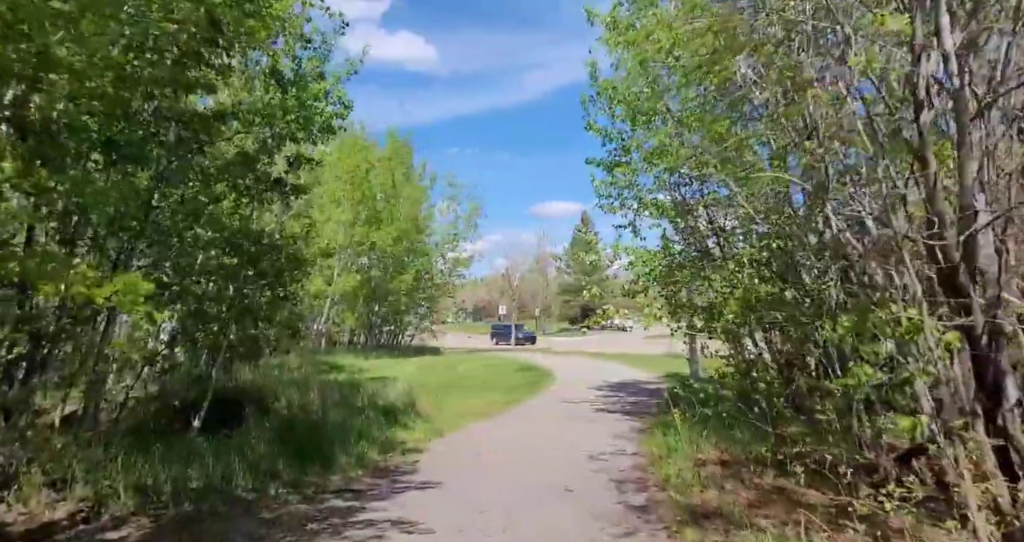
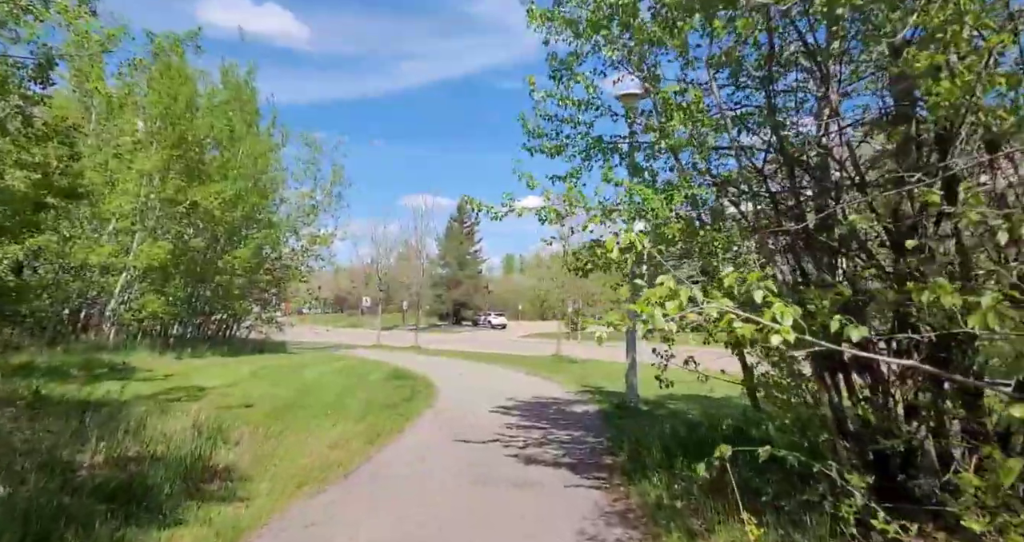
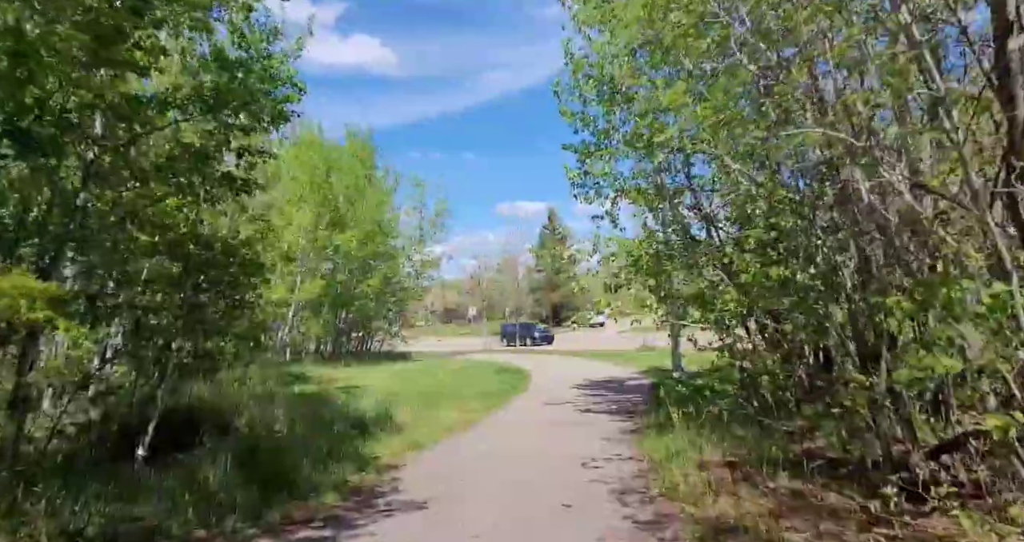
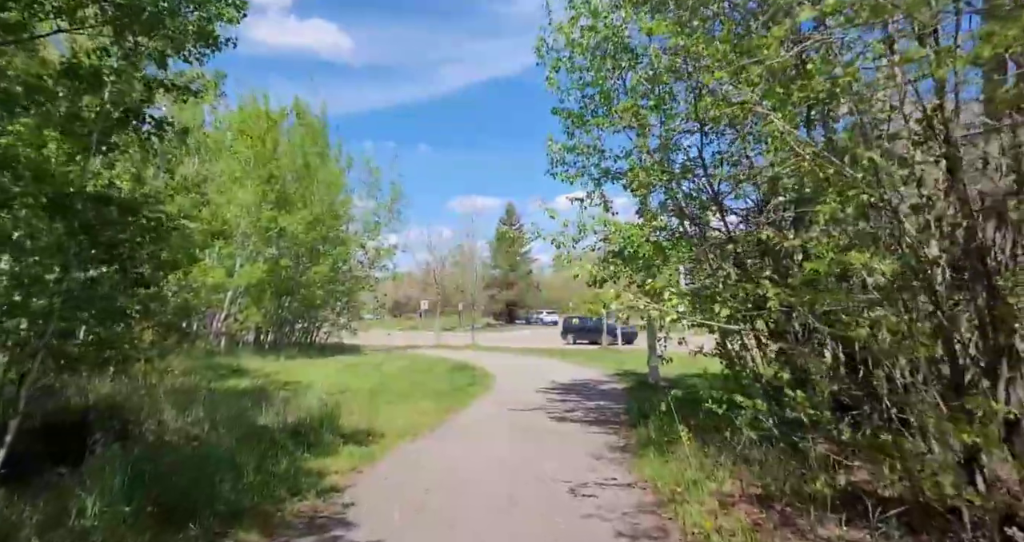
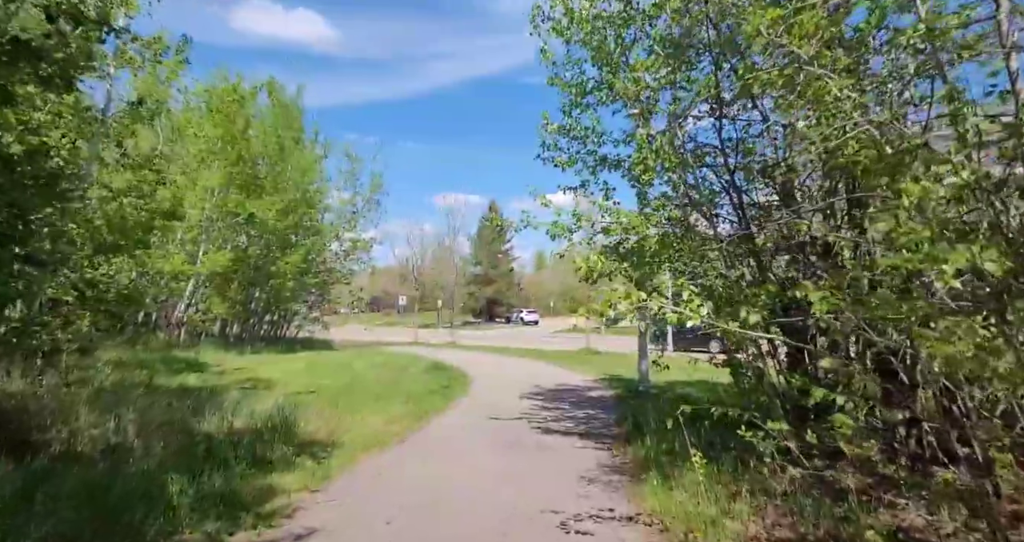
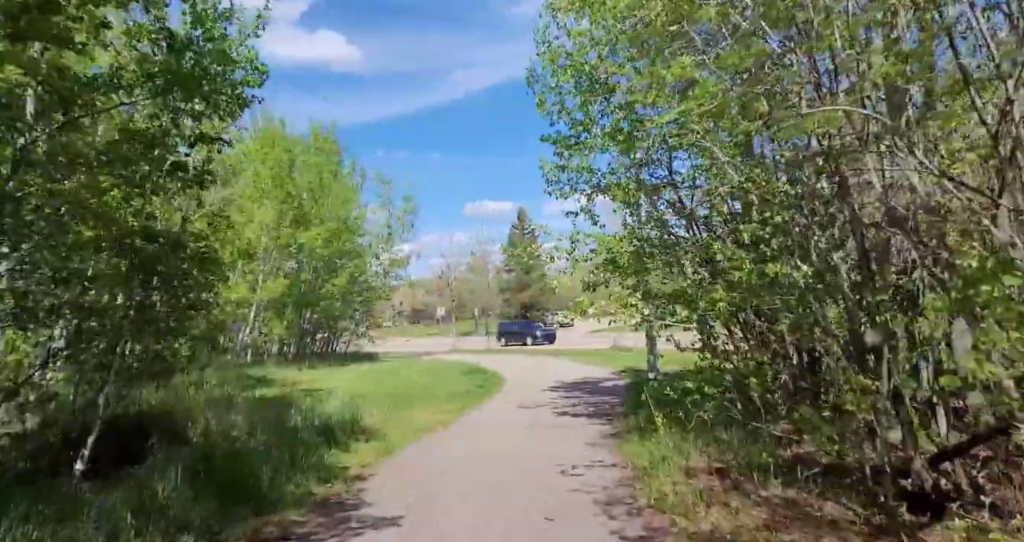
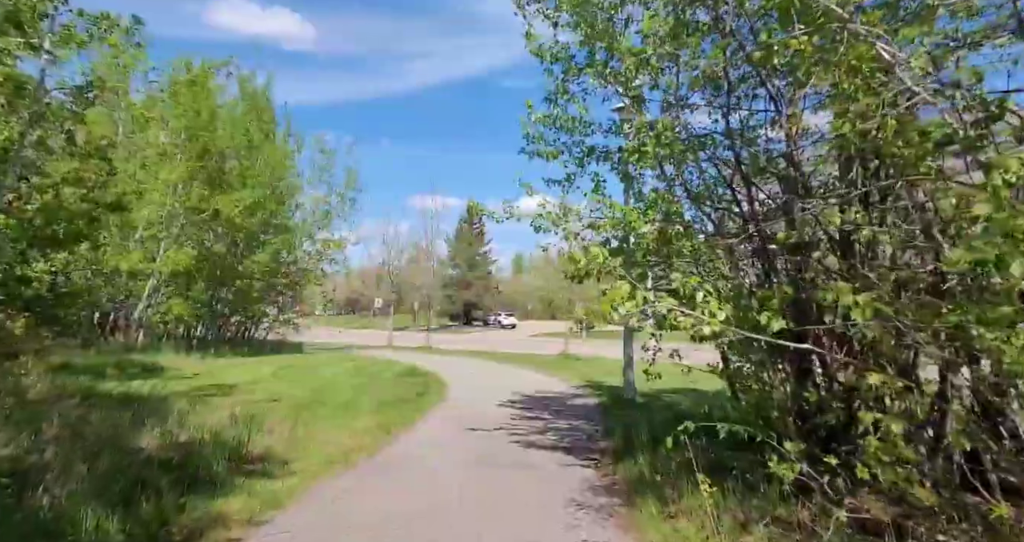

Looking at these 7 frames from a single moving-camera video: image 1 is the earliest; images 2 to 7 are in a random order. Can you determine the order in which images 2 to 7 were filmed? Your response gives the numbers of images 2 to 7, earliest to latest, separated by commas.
3, 6, 4, 5, 7, 2
